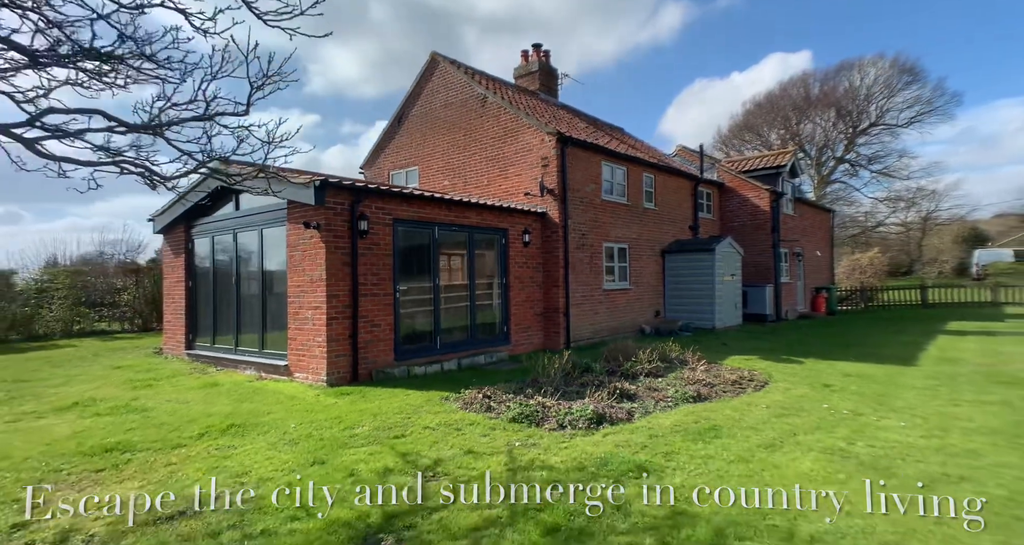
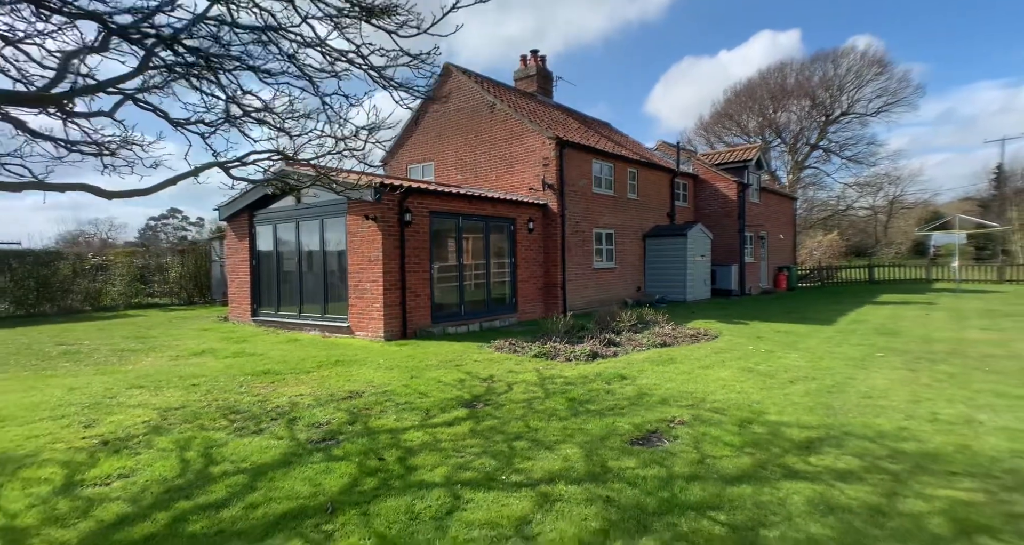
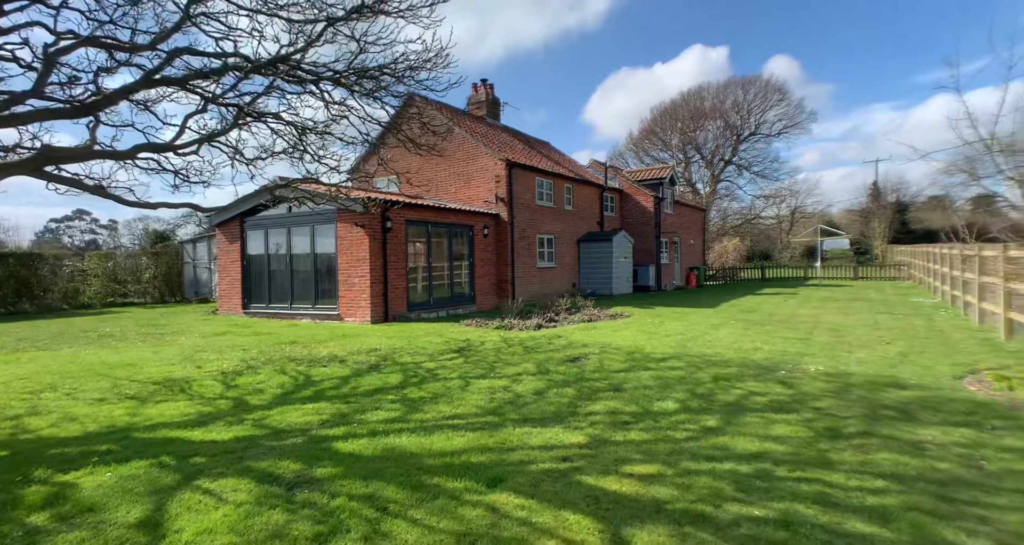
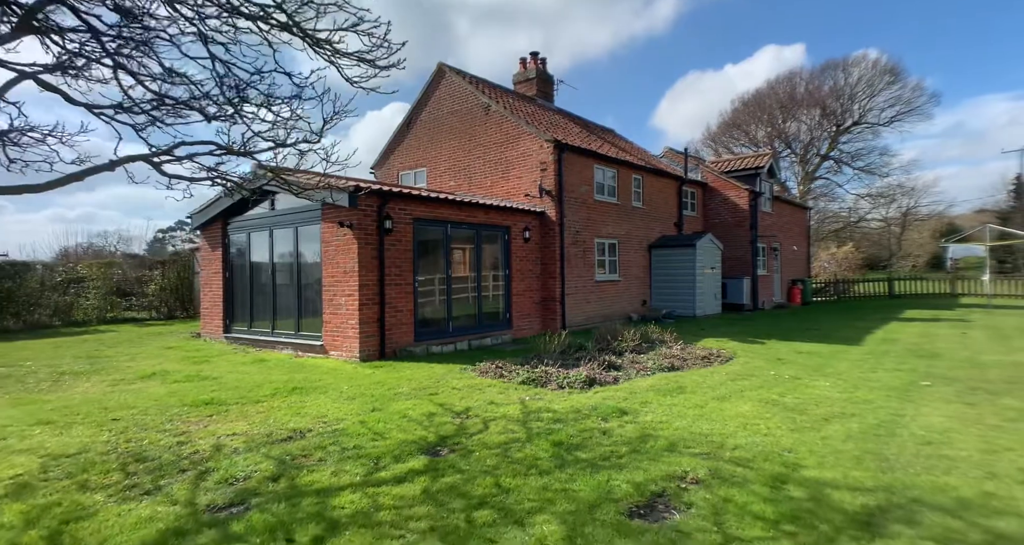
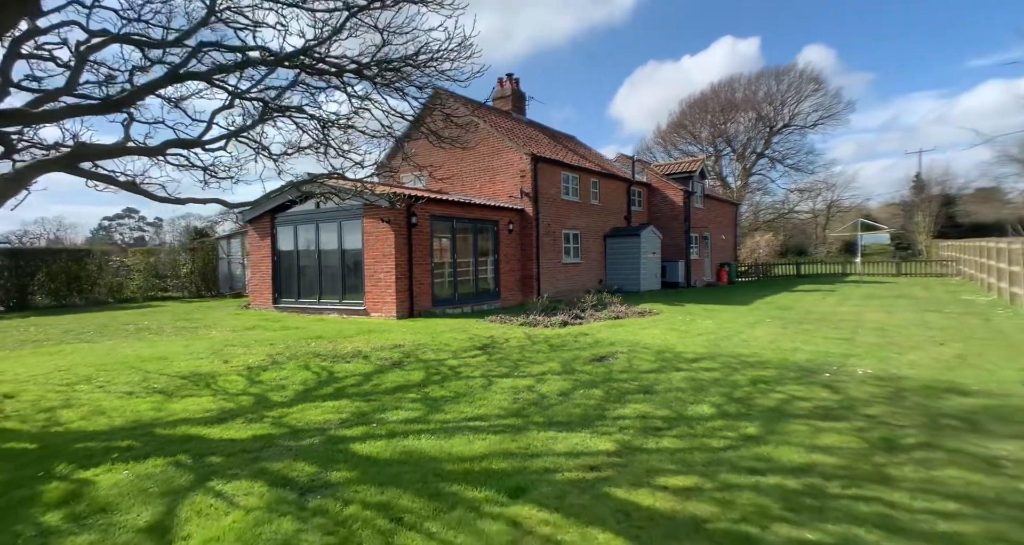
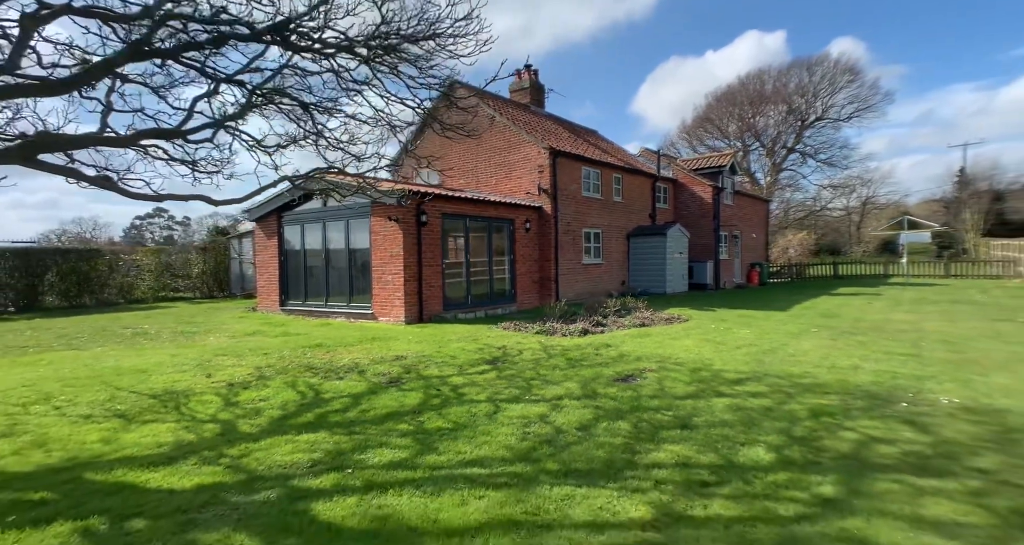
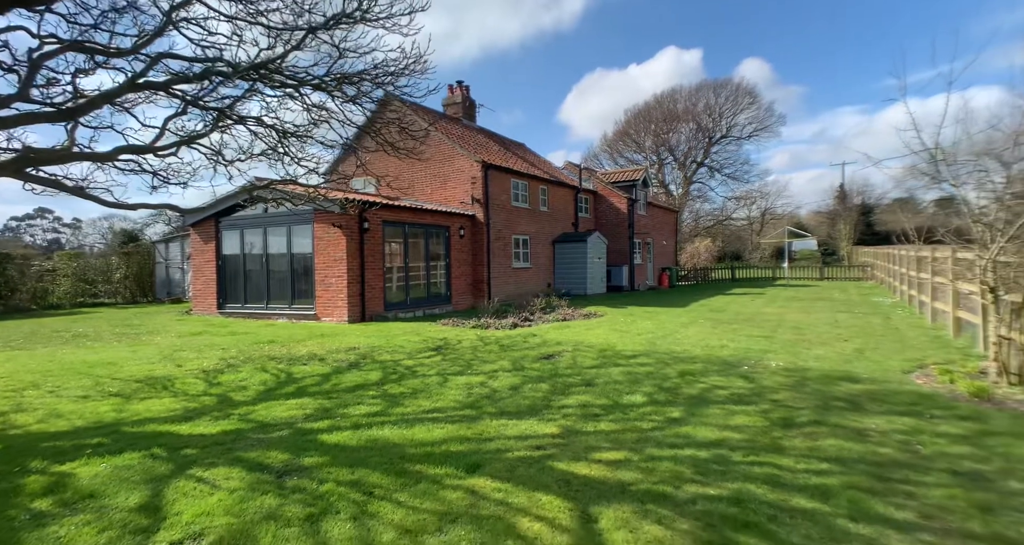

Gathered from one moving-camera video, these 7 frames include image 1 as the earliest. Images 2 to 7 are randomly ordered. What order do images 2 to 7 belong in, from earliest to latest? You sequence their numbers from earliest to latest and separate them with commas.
4, 2, 6, 5, 3, 7
